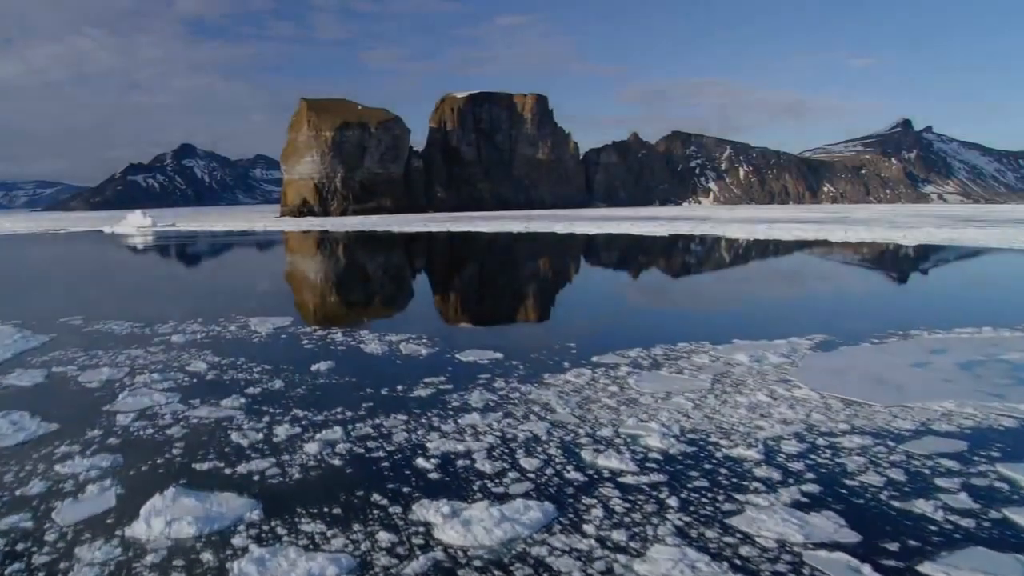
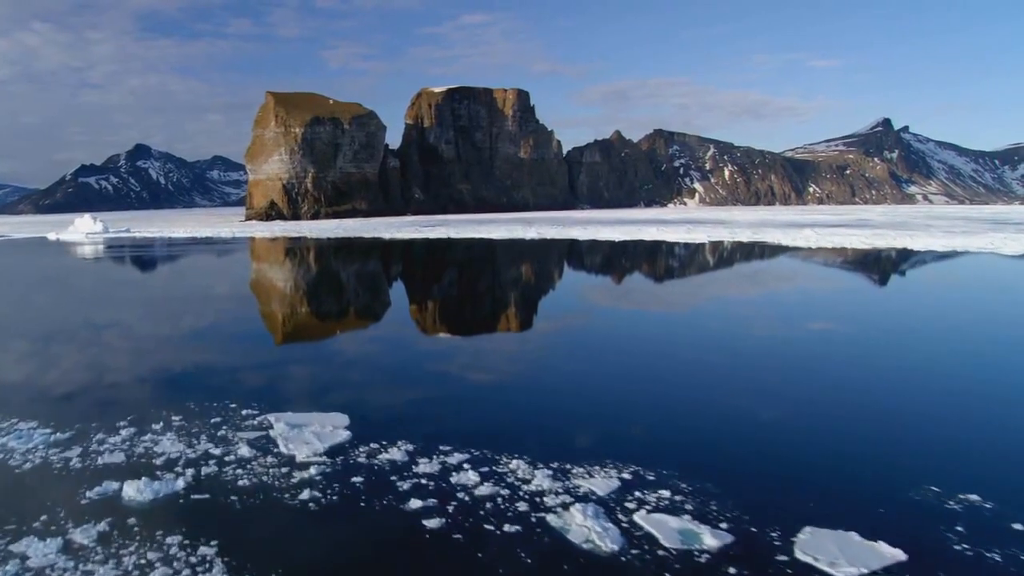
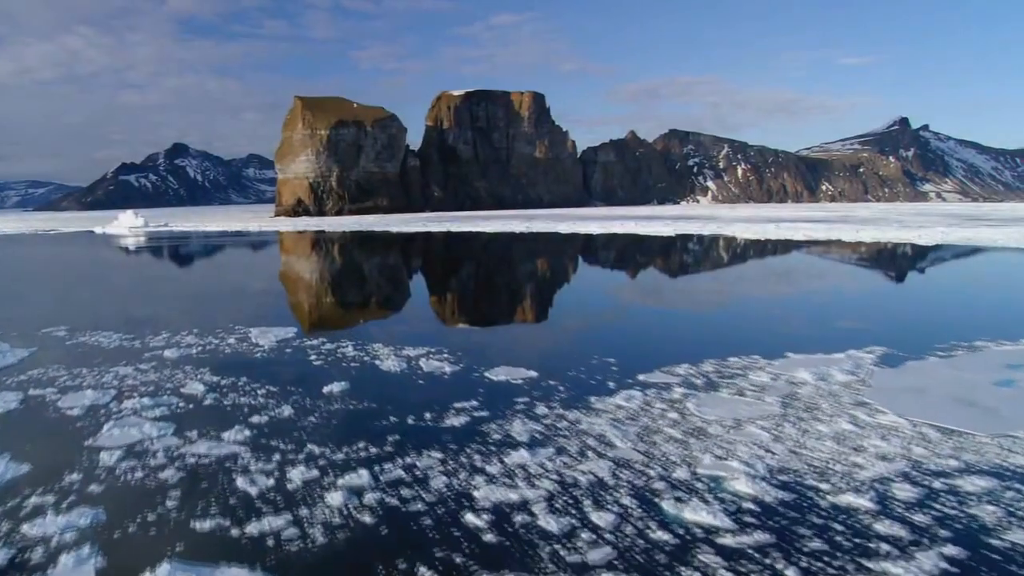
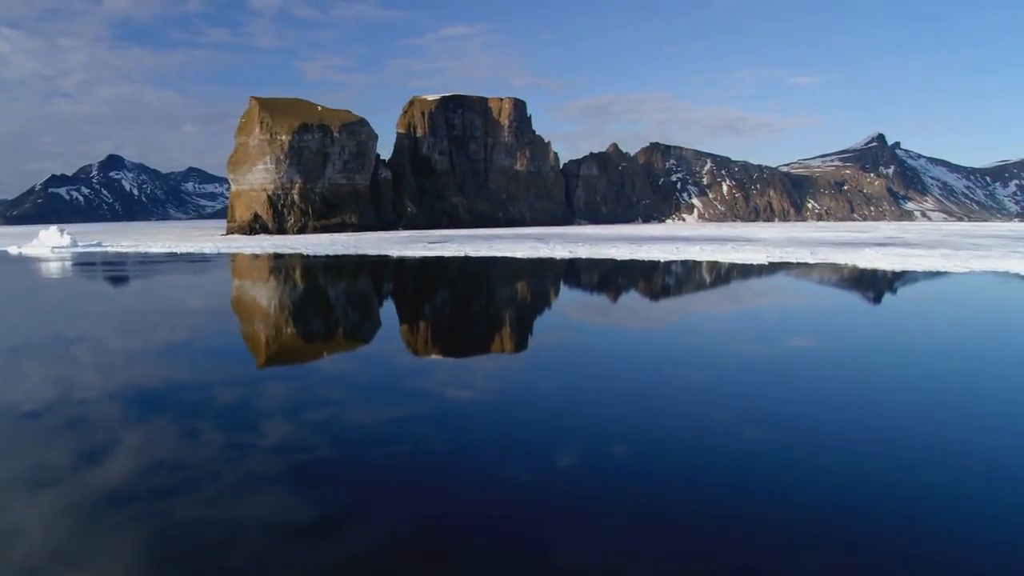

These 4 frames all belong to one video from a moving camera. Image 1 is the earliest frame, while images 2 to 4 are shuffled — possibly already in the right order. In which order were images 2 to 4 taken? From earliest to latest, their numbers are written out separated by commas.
3, 2, 4
